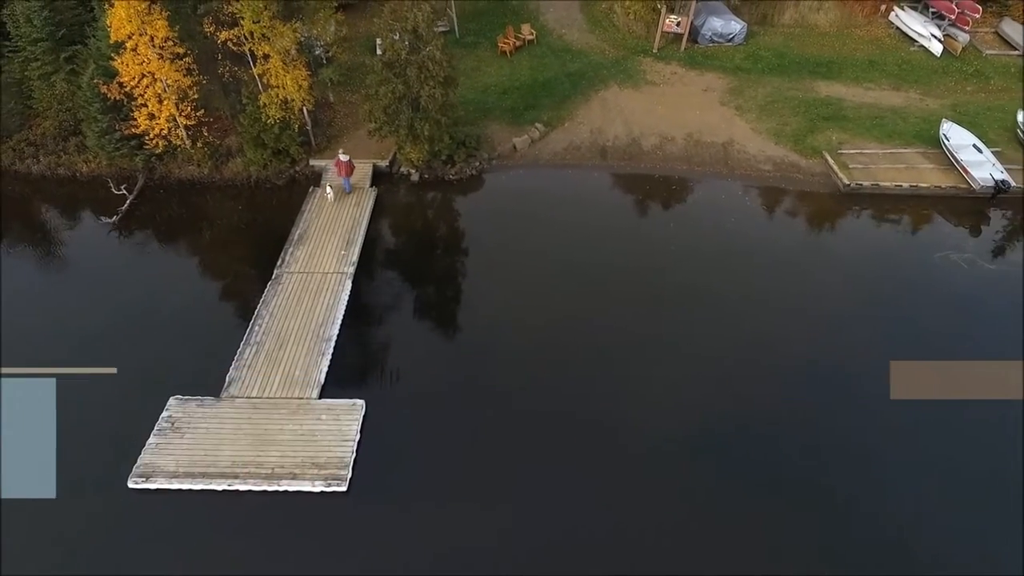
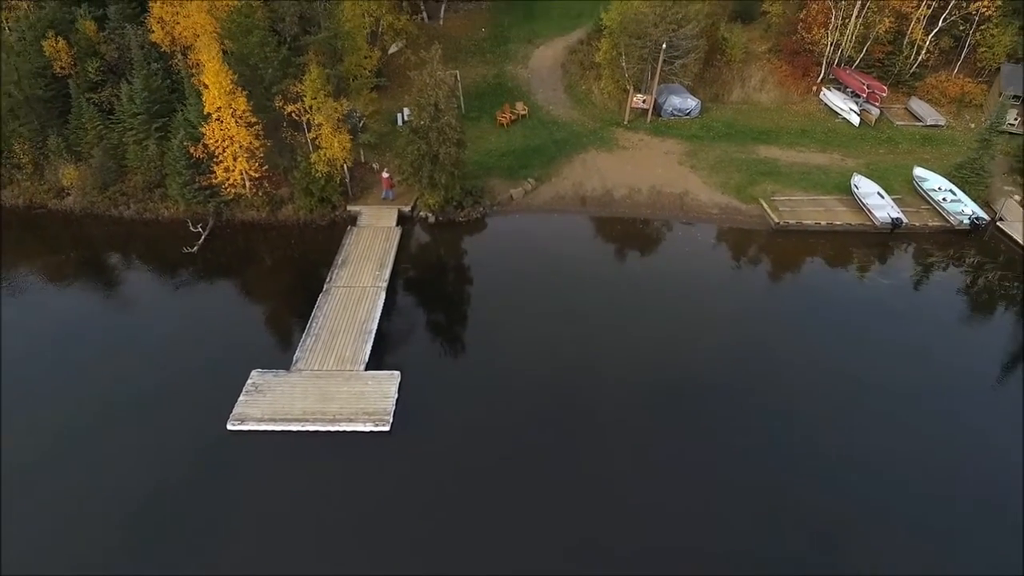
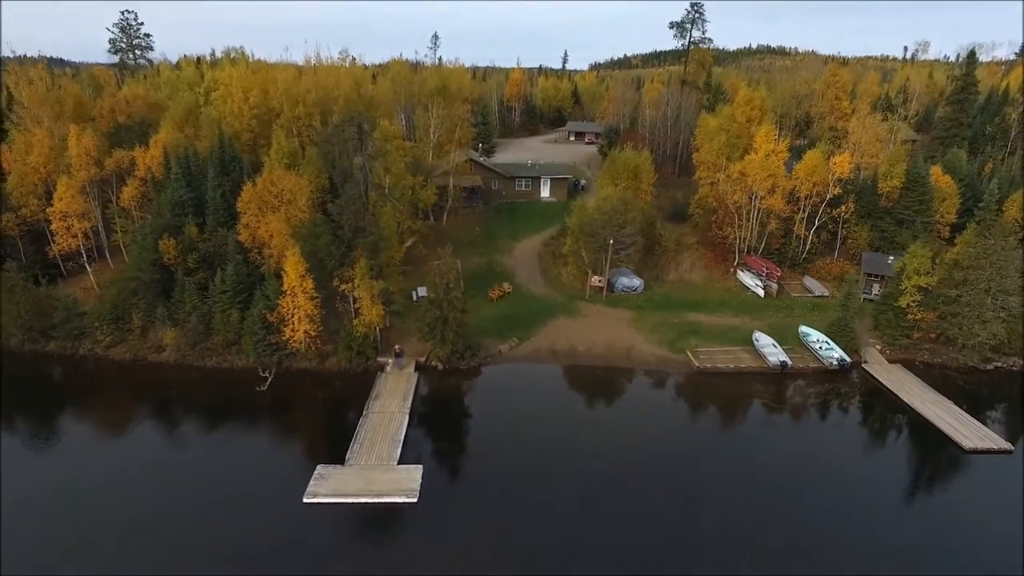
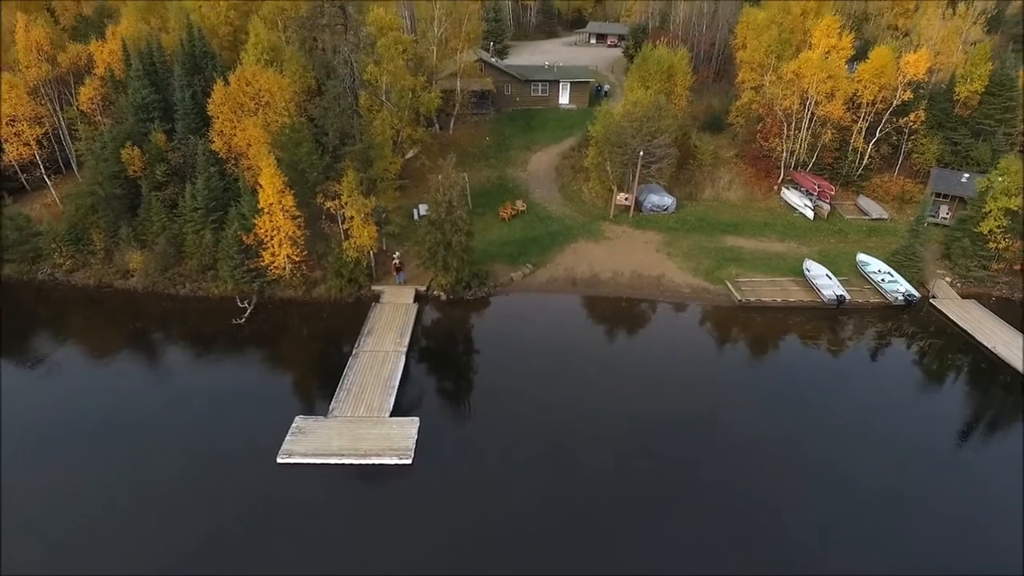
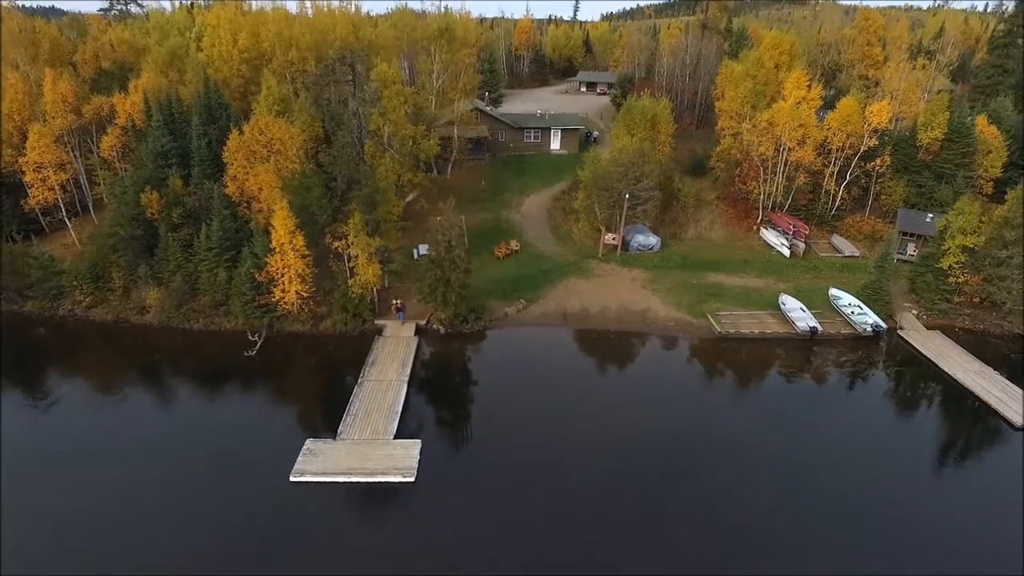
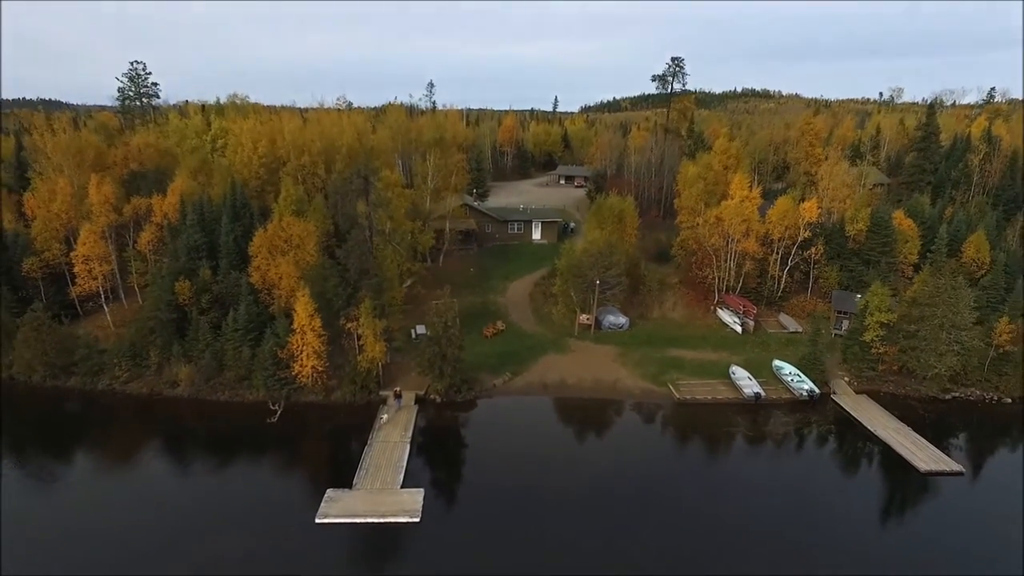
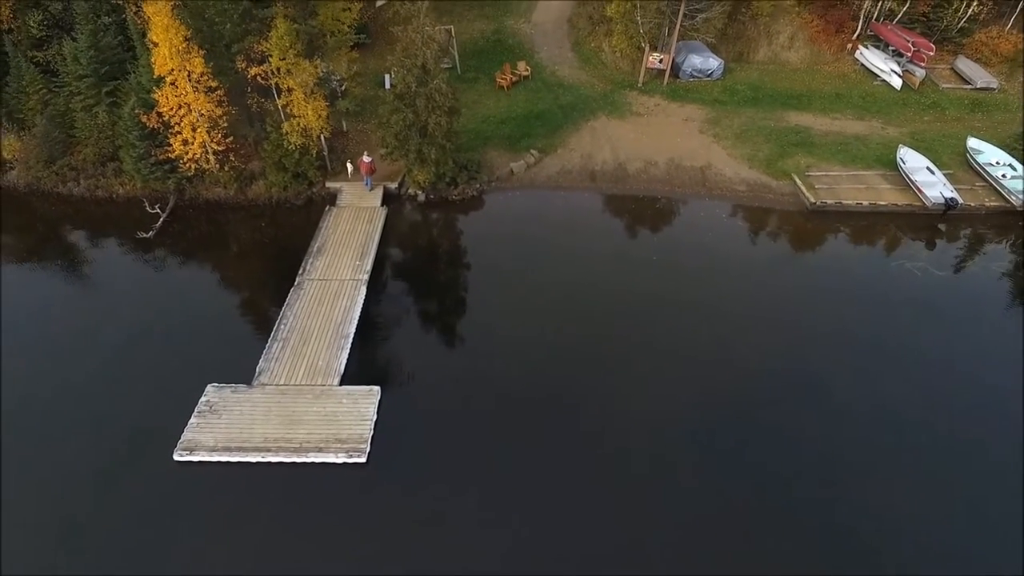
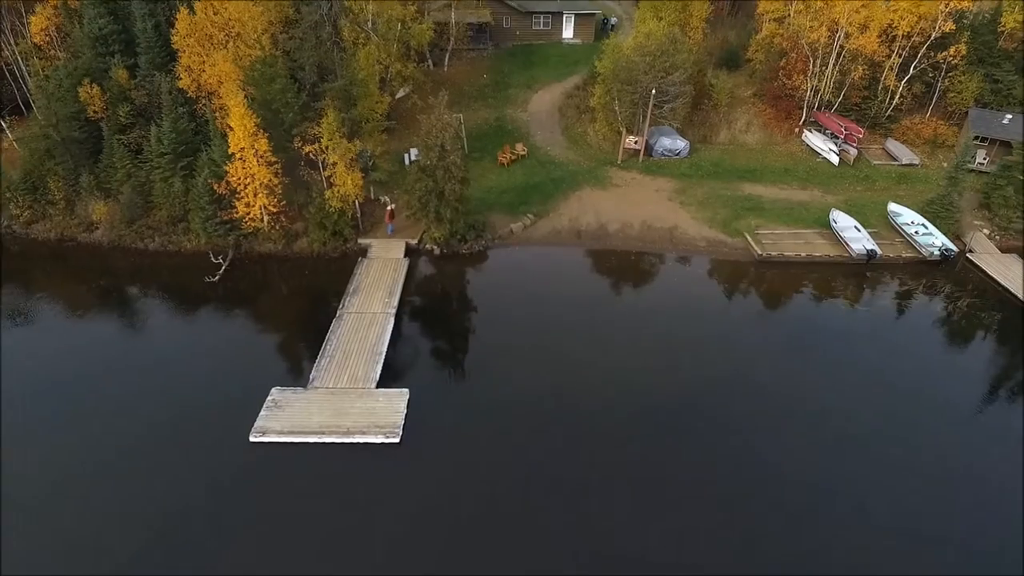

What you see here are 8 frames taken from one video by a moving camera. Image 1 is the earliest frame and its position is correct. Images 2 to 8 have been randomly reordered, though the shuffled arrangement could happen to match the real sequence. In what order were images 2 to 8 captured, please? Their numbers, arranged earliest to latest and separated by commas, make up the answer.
7, 2, 8, 4, 5, 3, 6
